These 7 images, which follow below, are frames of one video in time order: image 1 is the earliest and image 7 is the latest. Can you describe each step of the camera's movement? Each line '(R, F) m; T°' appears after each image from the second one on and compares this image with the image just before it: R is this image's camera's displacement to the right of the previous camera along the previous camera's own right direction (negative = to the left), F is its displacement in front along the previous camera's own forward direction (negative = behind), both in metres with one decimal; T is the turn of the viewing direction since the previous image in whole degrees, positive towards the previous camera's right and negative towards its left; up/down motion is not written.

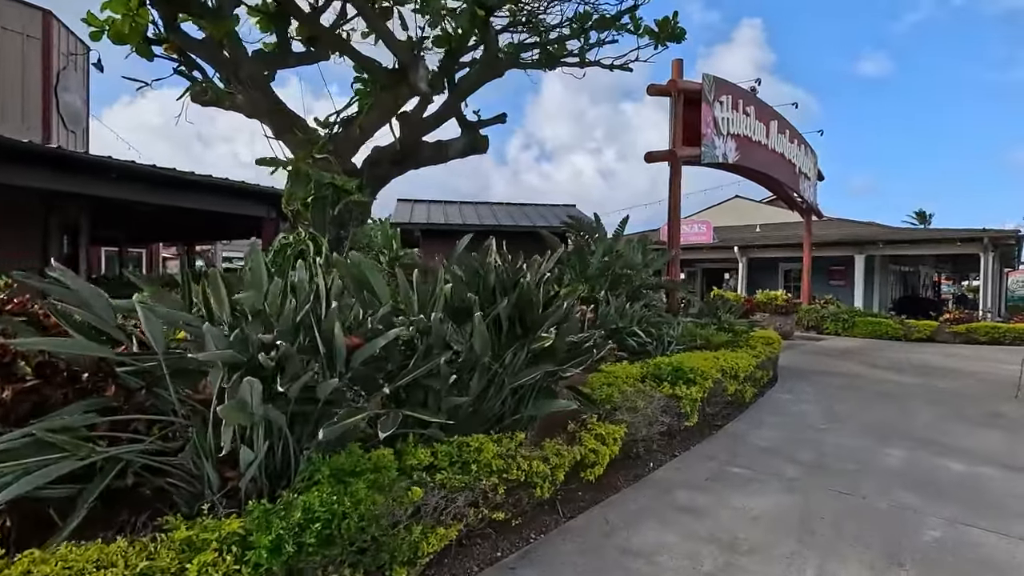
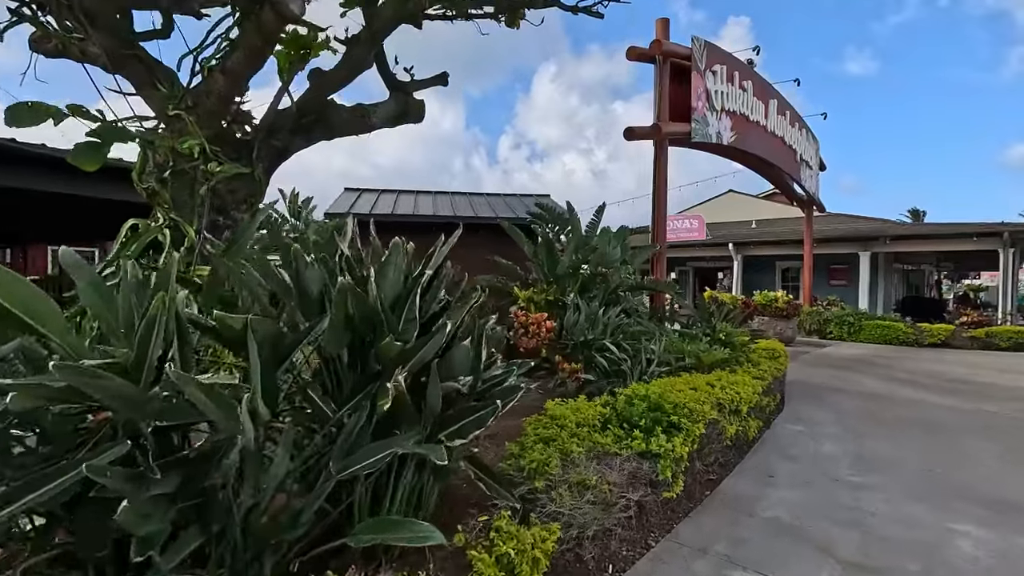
(+0.4, +1.2) m; +1°
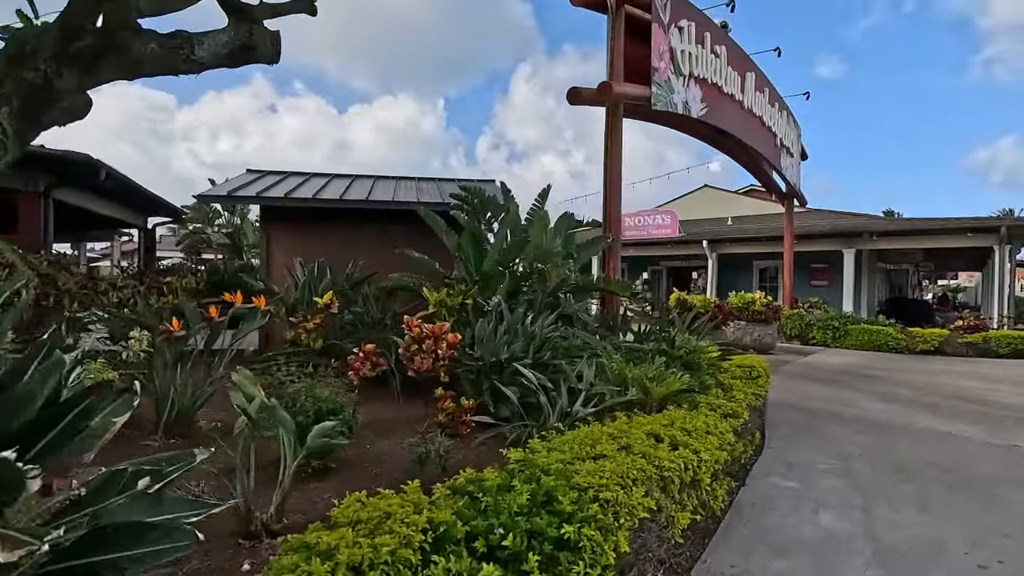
(+0.6, +1.2) m; +2°
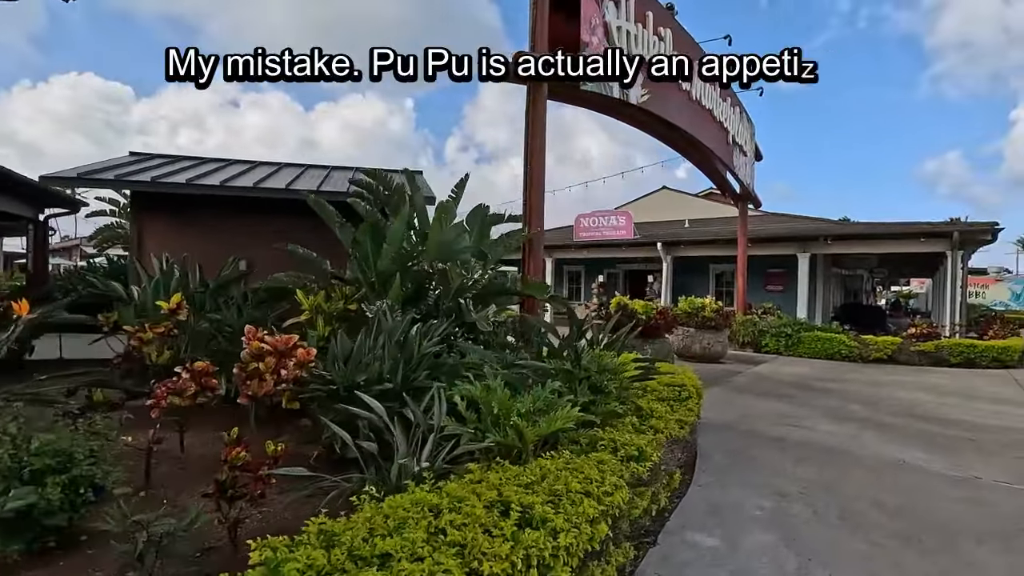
(+0.5, +0.7) m; +3°
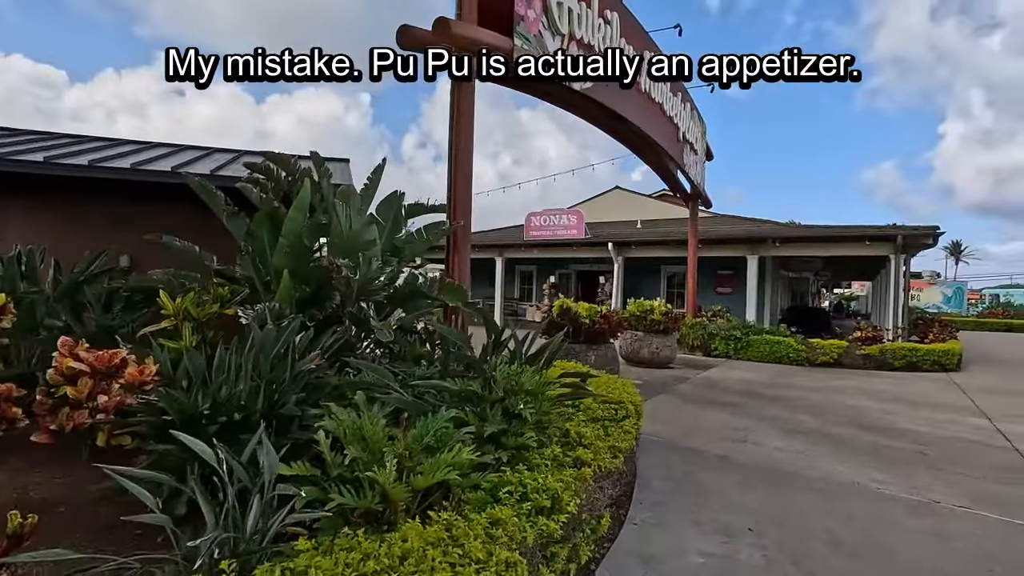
(+0.3, +0.5) m; +4°
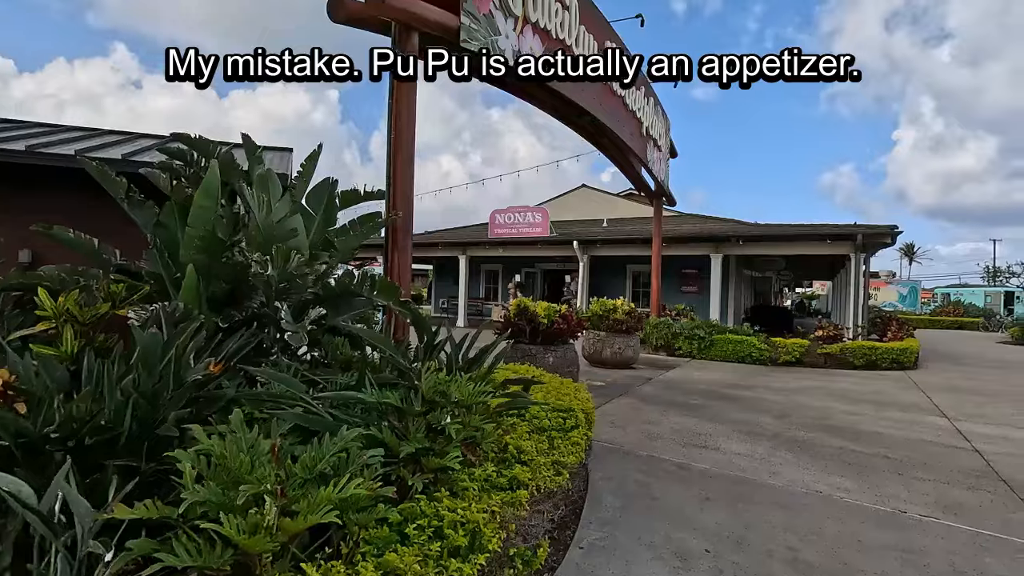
(+0.2, +0.3) m; +3°
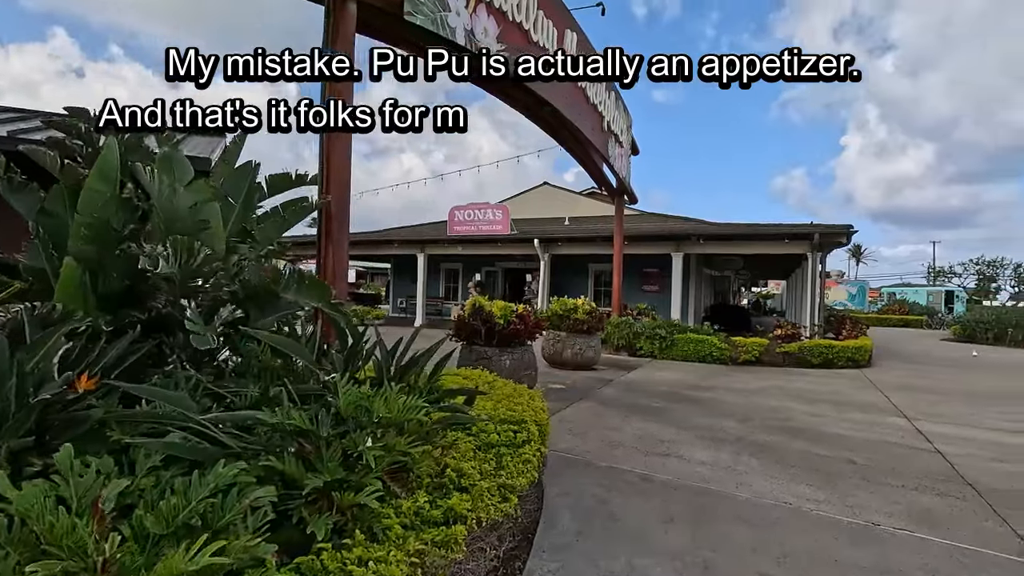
(+0.1, +0.3) m; +4°
